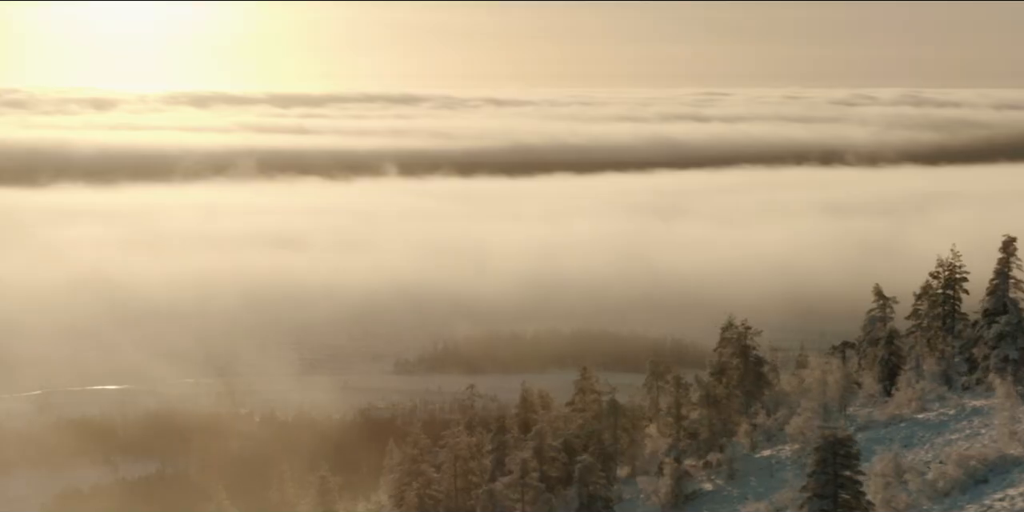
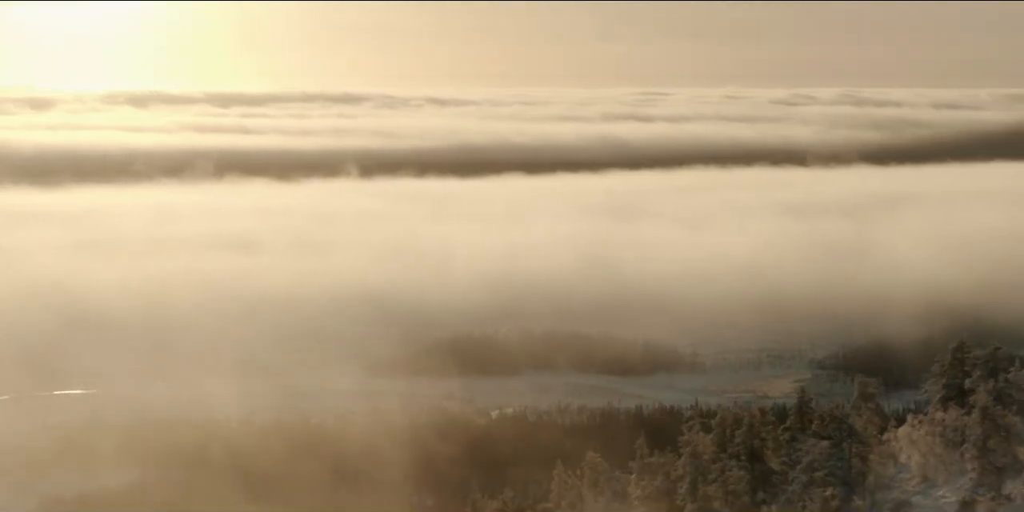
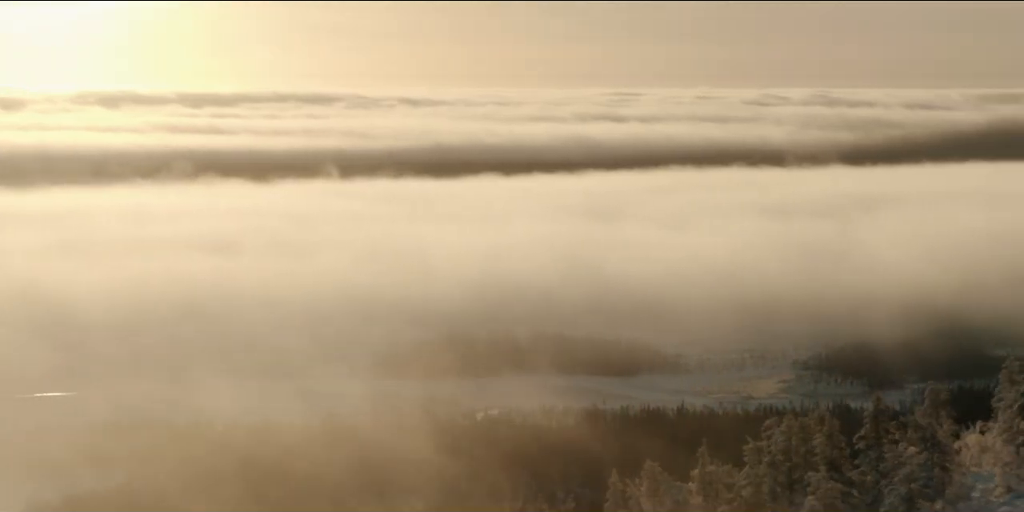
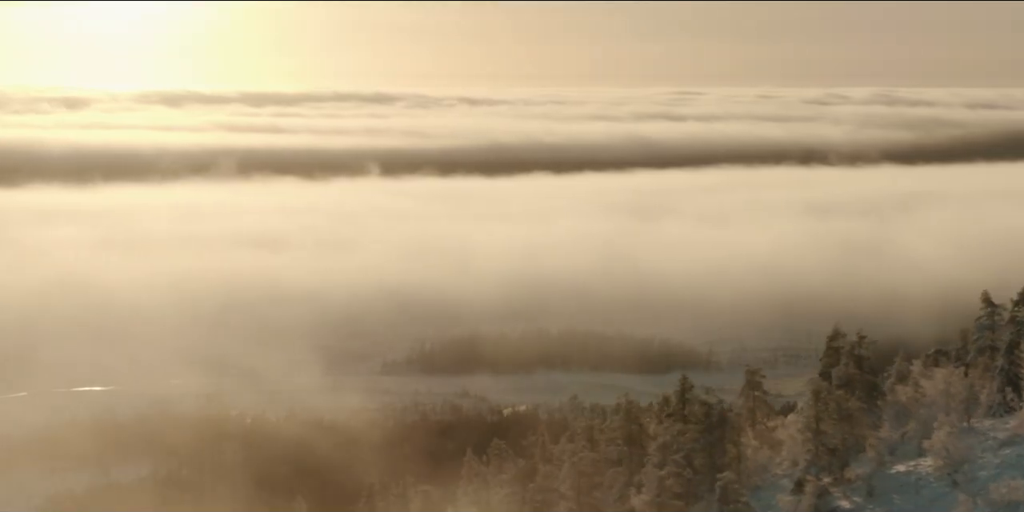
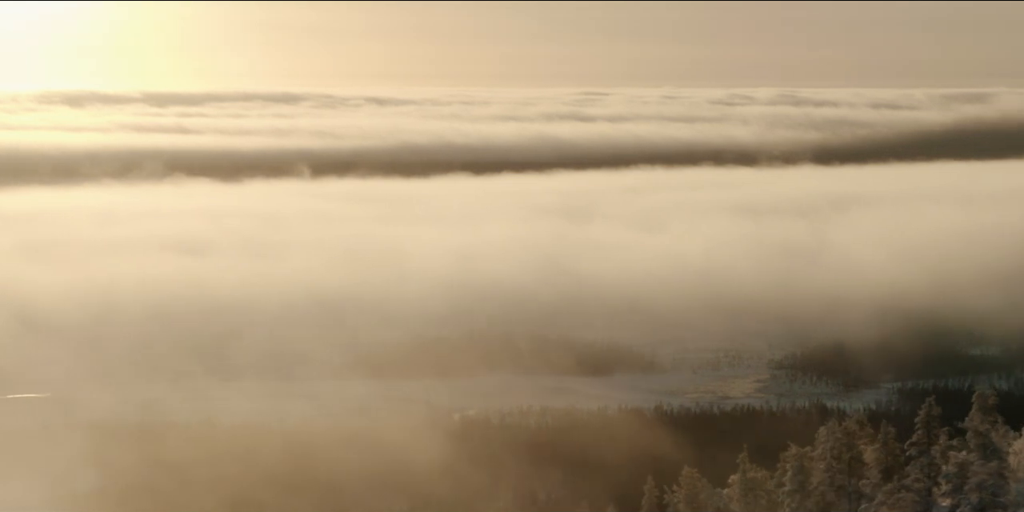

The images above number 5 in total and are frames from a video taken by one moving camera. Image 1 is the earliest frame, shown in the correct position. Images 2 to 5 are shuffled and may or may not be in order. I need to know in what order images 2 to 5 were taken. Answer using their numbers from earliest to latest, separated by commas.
4, 2, 3, 5
